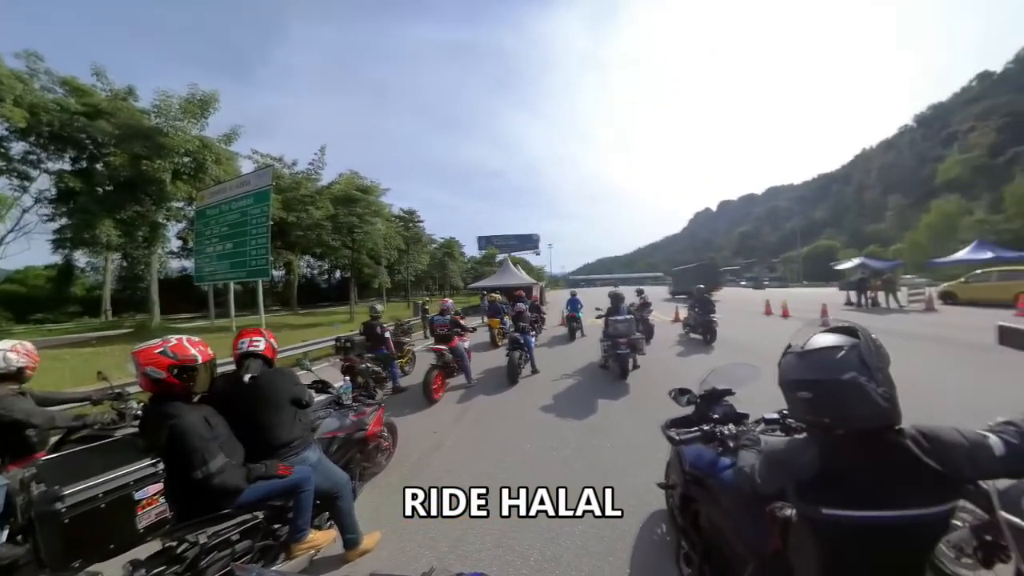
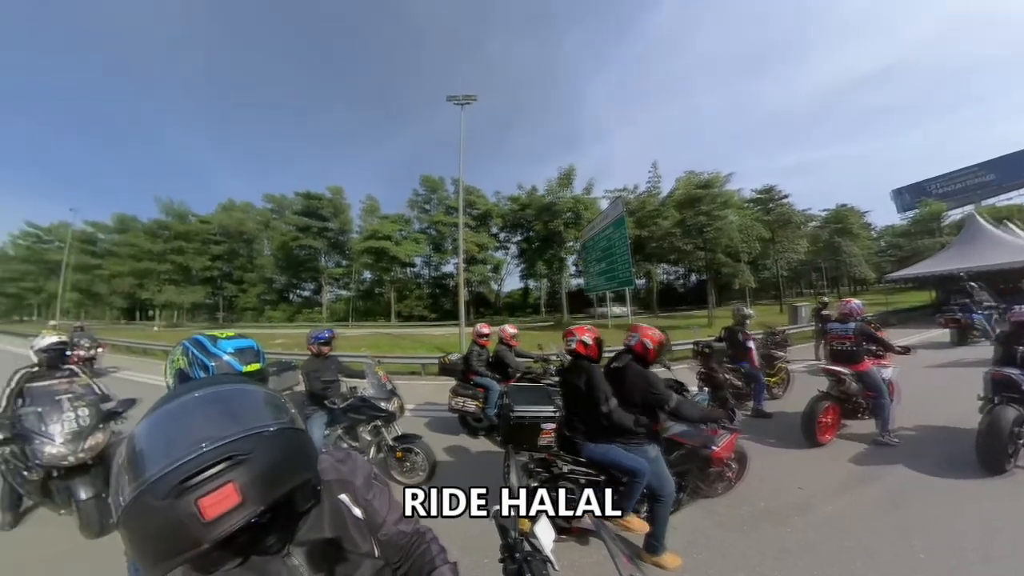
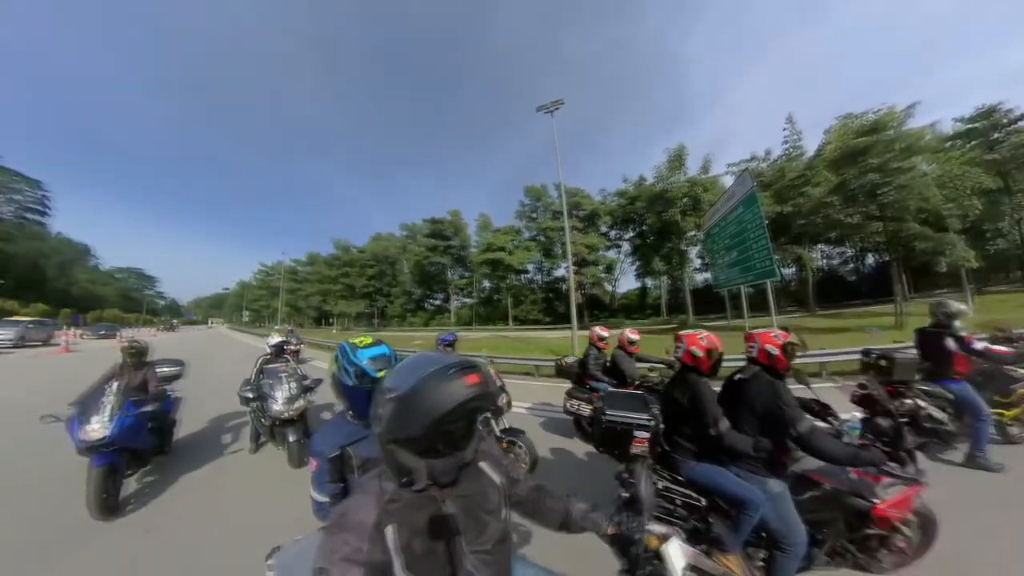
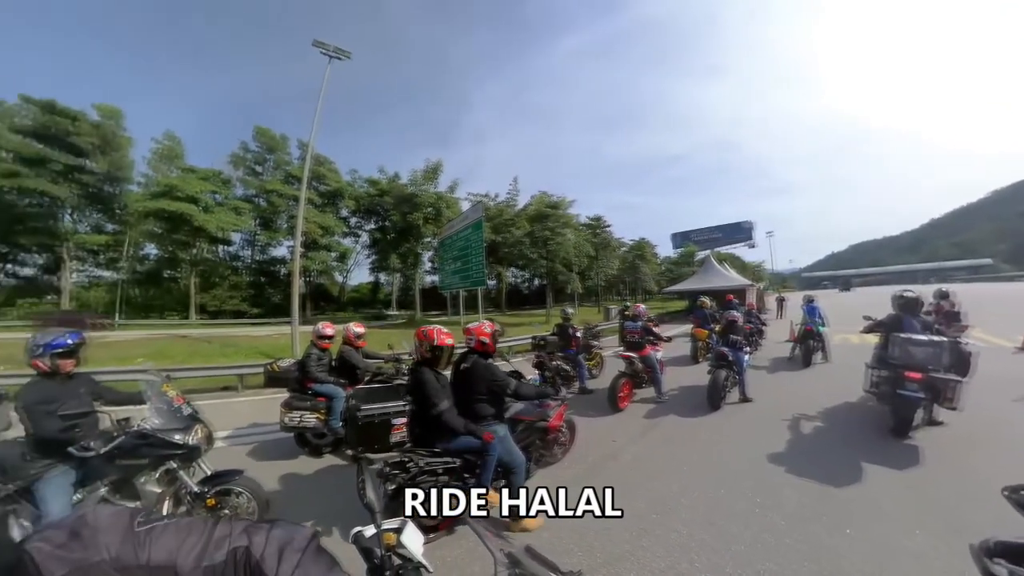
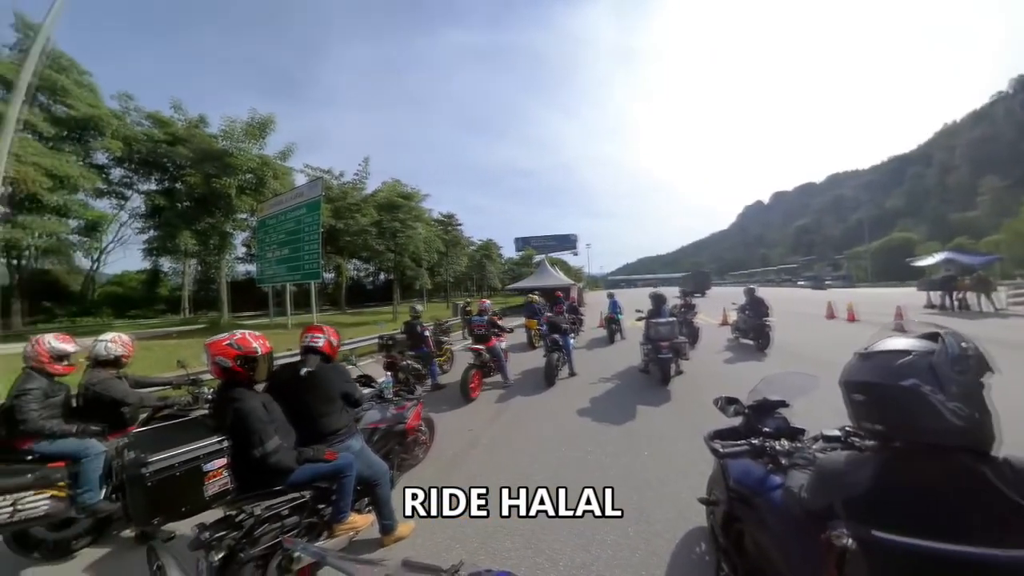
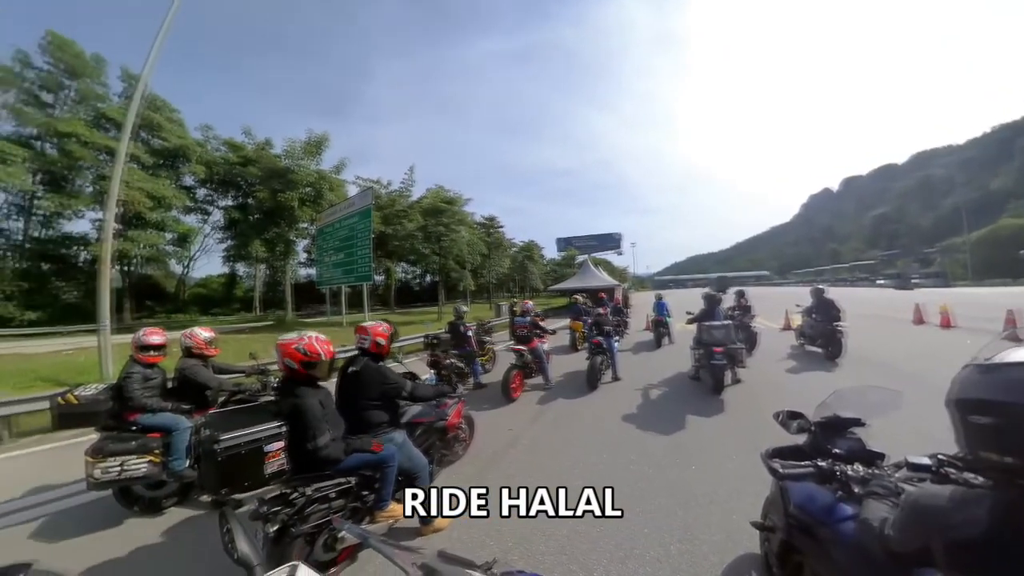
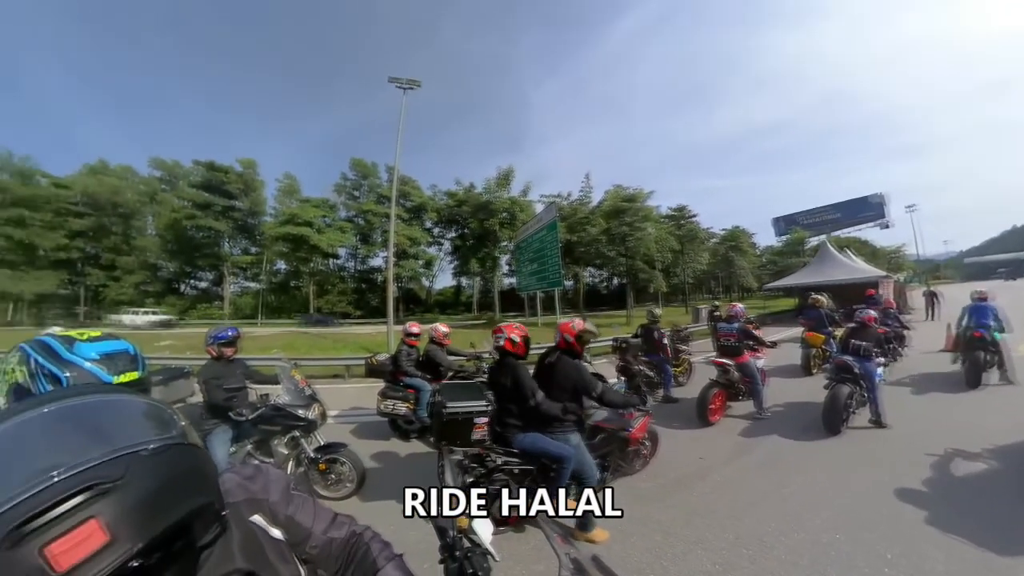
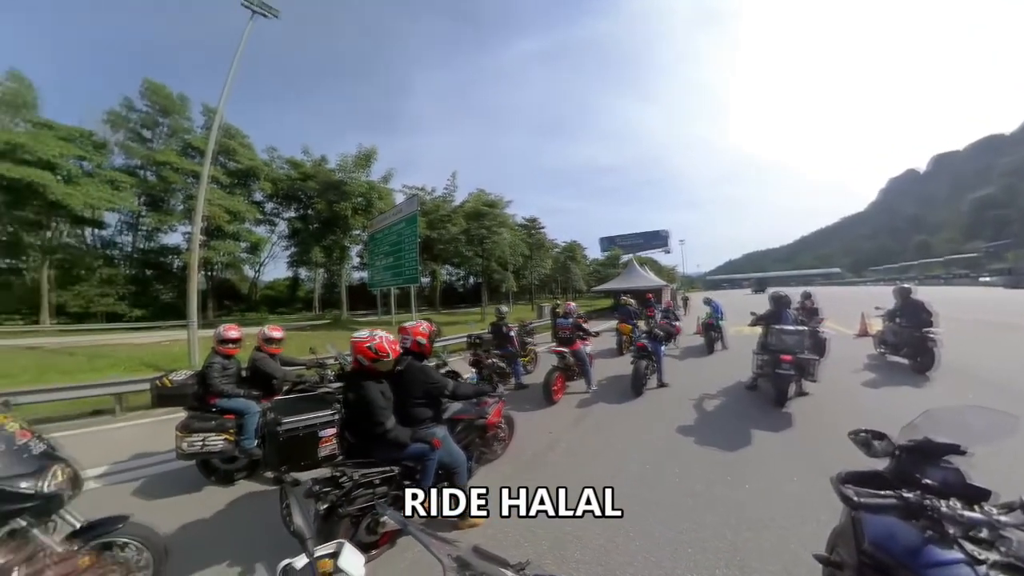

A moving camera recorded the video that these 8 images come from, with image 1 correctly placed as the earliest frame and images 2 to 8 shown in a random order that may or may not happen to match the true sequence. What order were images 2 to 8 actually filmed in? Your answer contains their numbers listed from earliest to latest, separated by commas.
5, 6, 8, 4, 7, 2, 3
